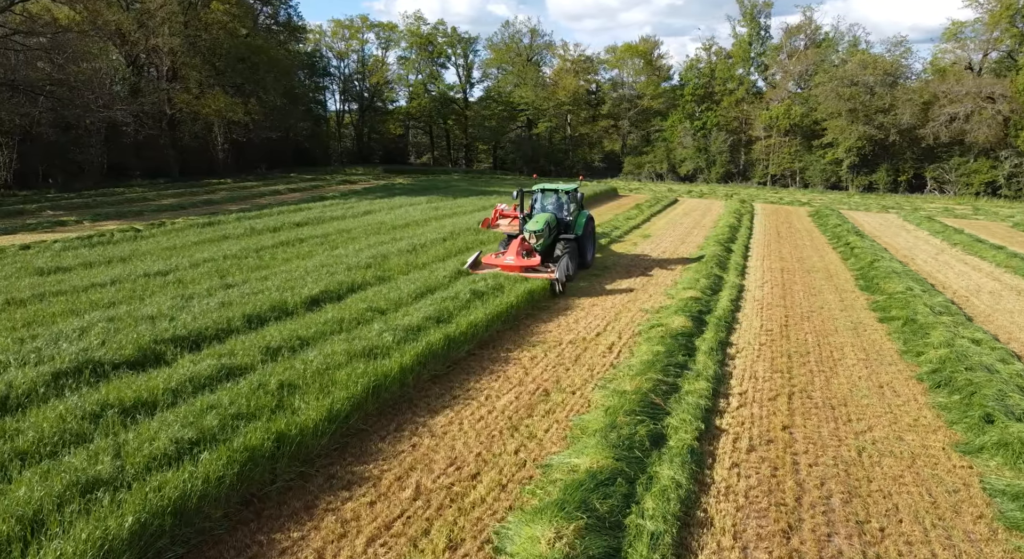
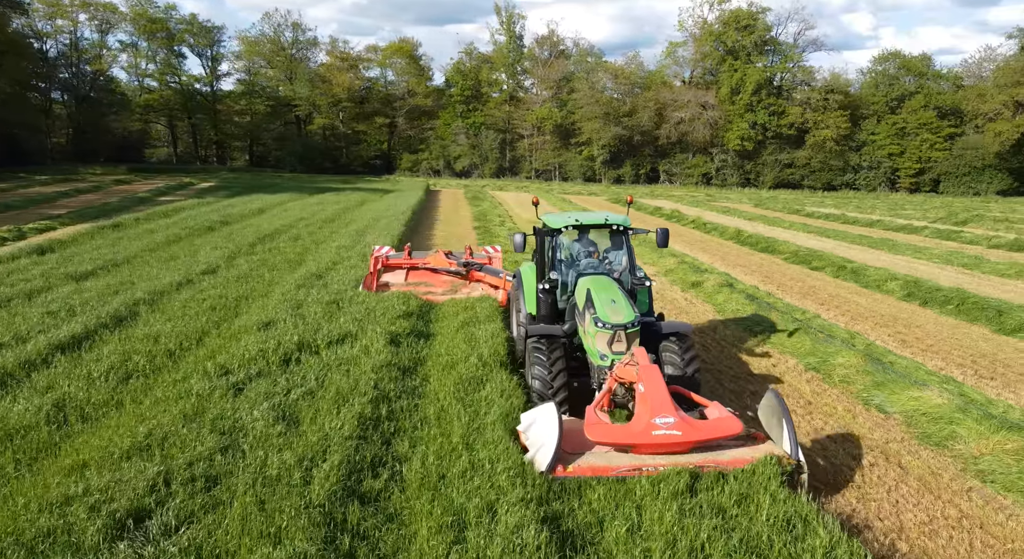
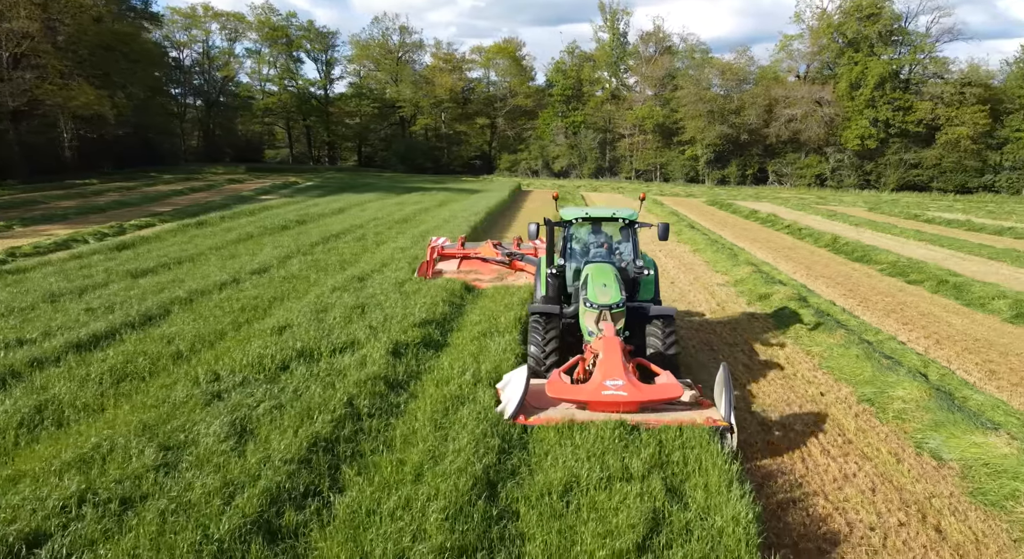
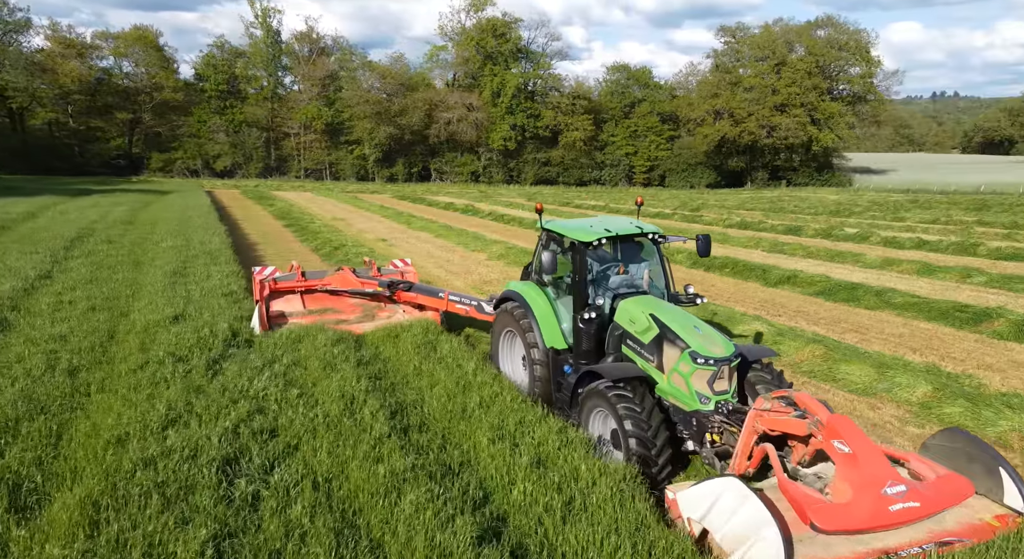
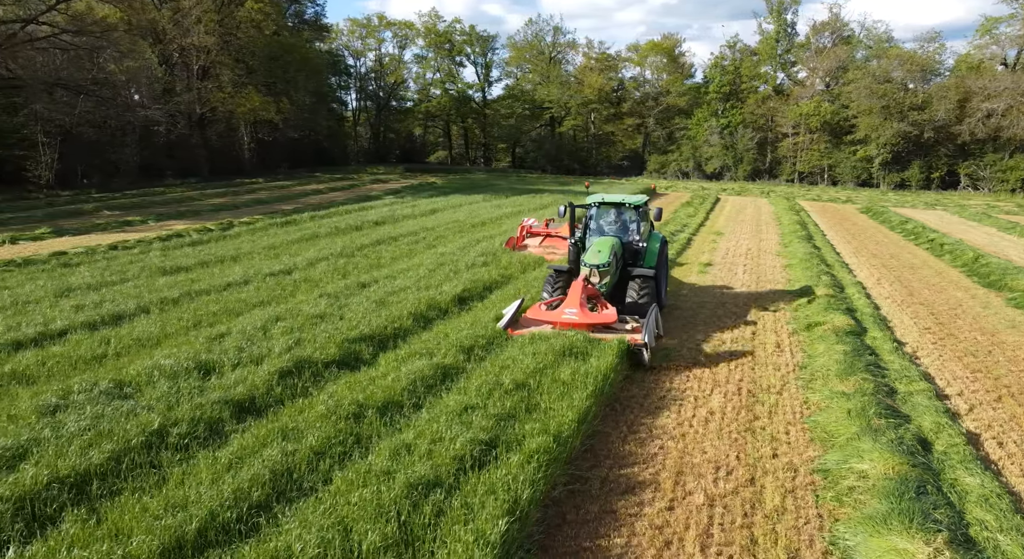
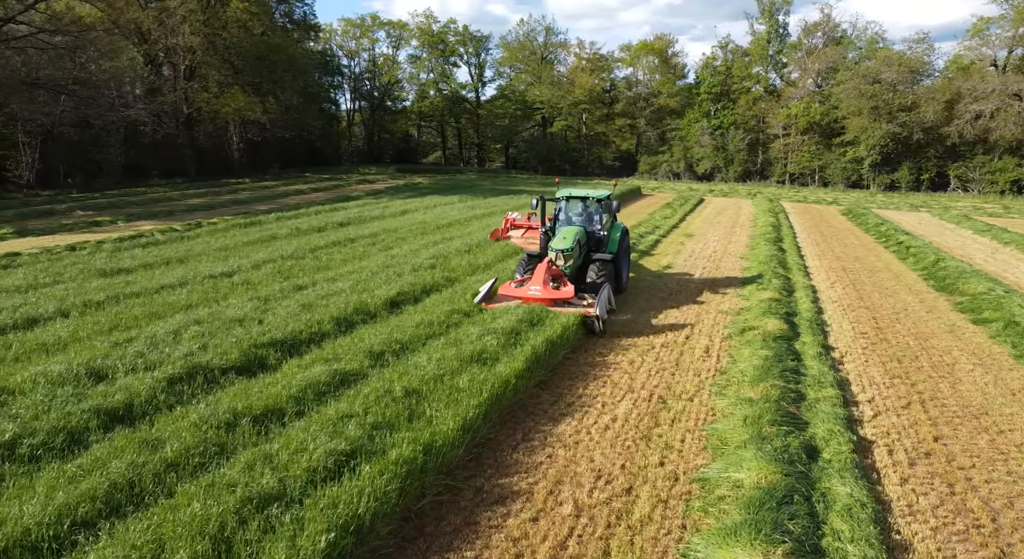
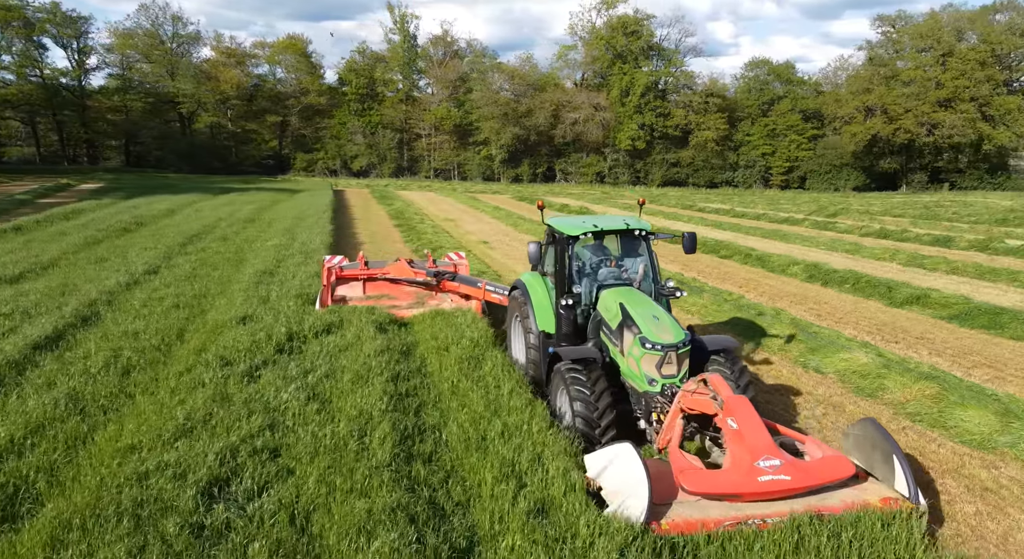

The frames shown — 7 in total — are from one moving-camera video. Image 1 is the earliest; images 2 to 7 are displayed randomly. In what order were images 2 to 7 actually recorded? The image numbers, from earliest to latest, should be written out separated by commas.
6, 5, 3, 2, 7, 4
